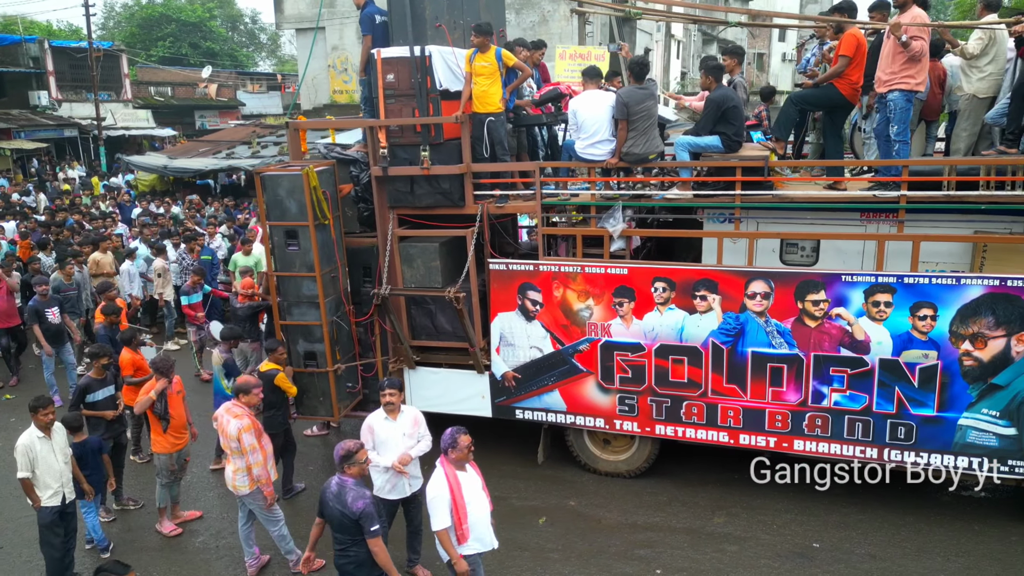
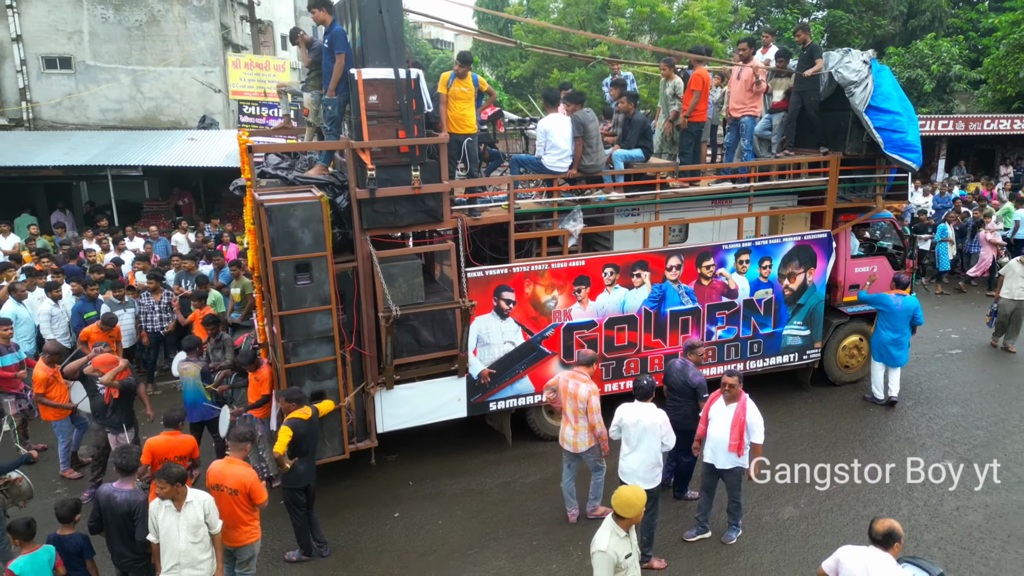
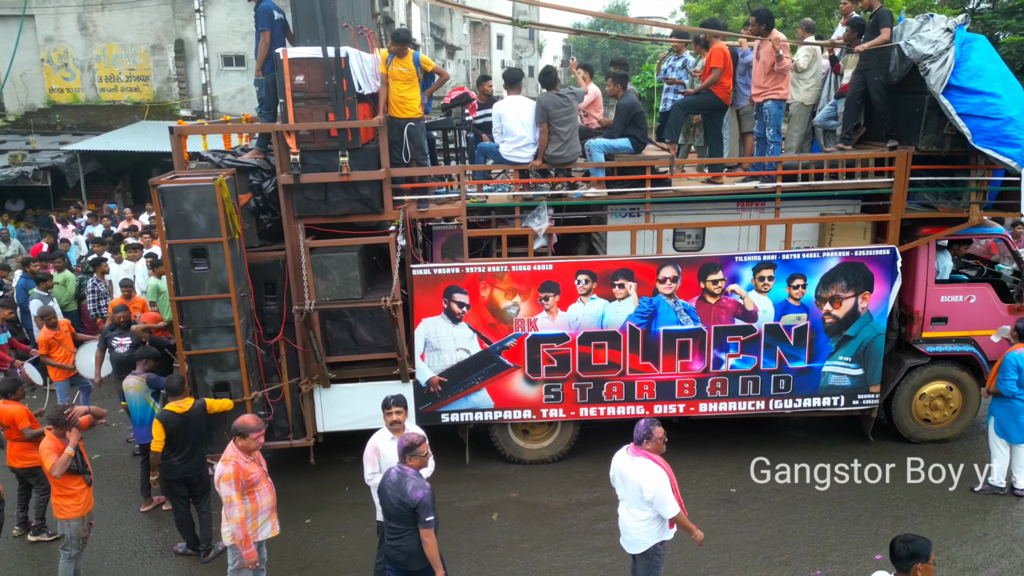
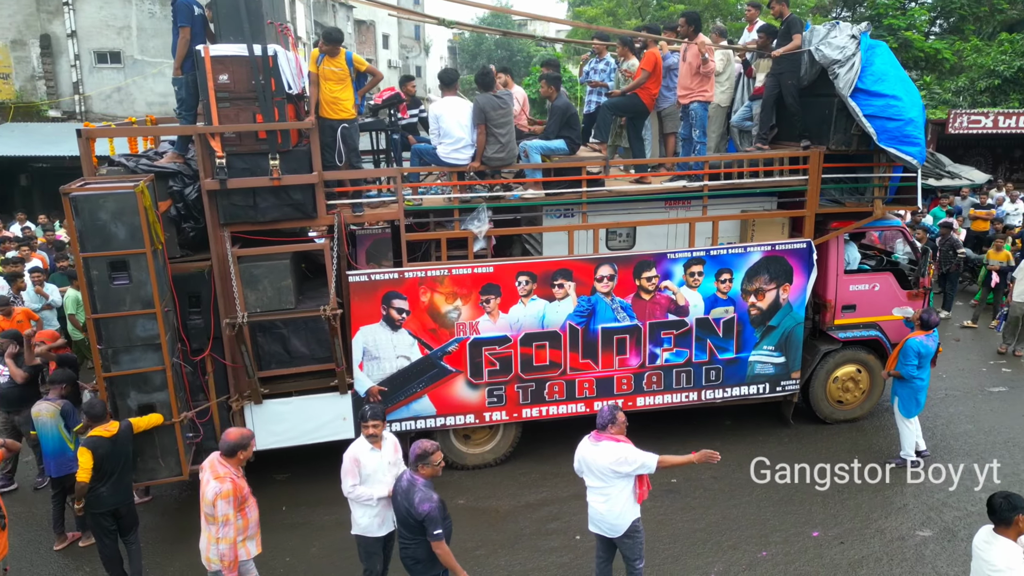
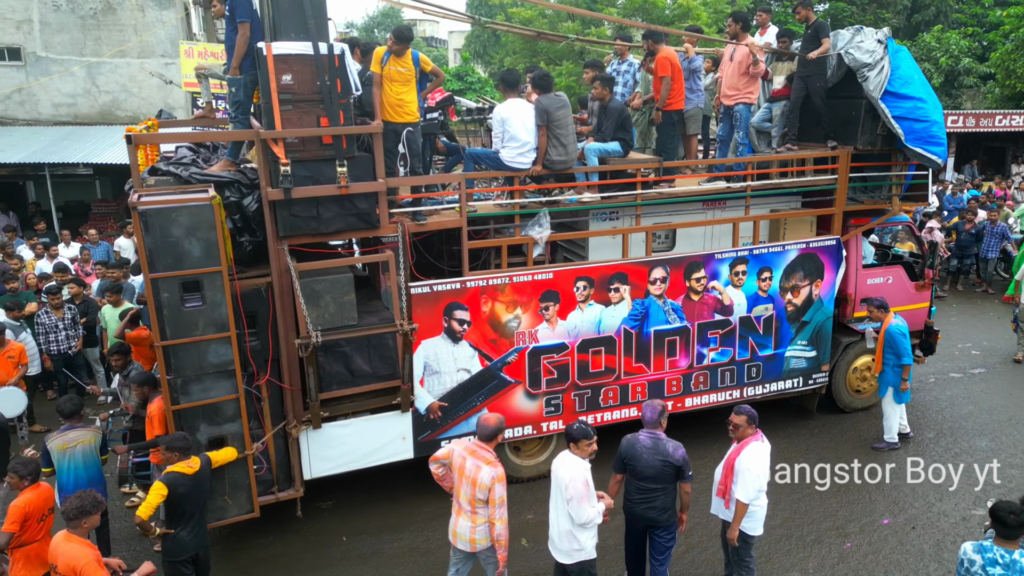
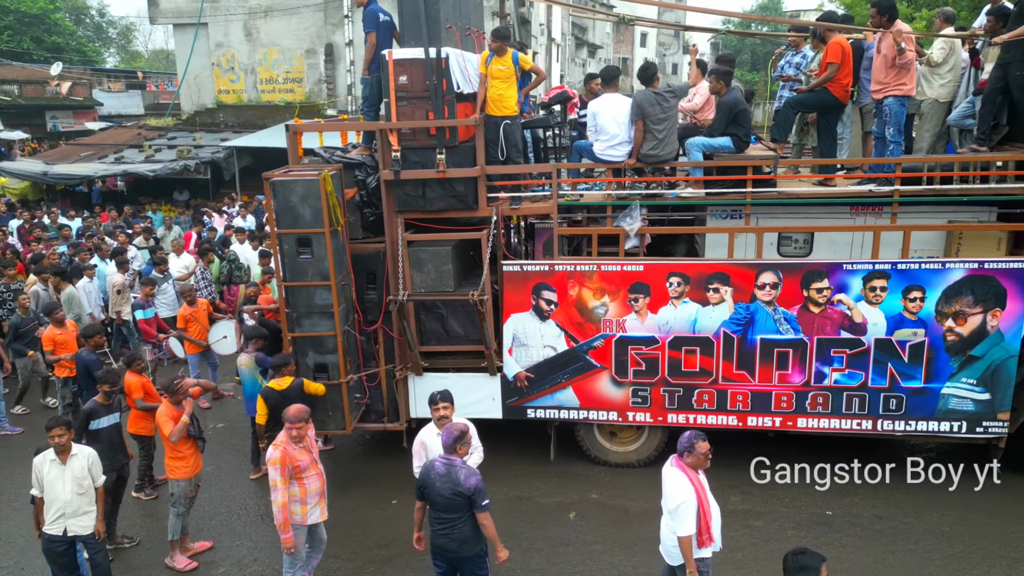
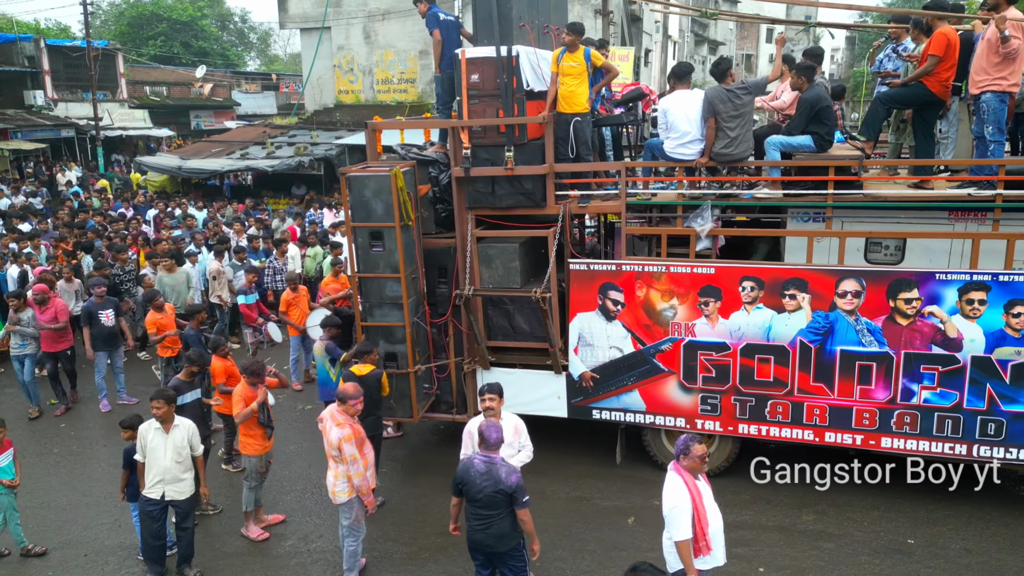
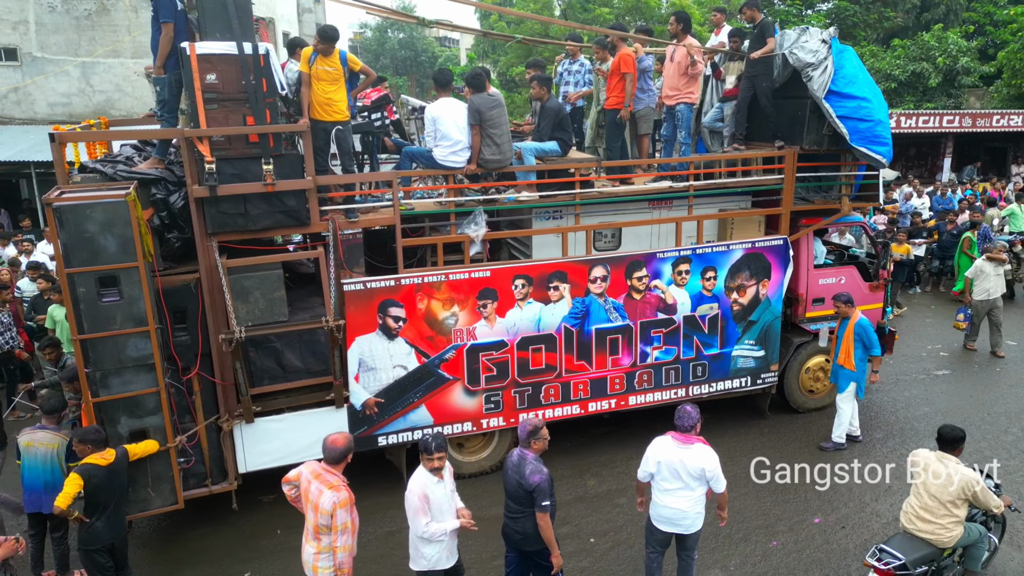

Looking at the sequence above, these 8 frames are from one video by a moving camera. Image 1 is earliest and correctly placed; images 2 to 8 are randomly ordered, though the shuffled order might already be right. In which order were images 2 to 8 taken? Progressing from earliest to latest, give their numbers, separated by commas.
7, 6, 3, 4, 8, 5, 2
